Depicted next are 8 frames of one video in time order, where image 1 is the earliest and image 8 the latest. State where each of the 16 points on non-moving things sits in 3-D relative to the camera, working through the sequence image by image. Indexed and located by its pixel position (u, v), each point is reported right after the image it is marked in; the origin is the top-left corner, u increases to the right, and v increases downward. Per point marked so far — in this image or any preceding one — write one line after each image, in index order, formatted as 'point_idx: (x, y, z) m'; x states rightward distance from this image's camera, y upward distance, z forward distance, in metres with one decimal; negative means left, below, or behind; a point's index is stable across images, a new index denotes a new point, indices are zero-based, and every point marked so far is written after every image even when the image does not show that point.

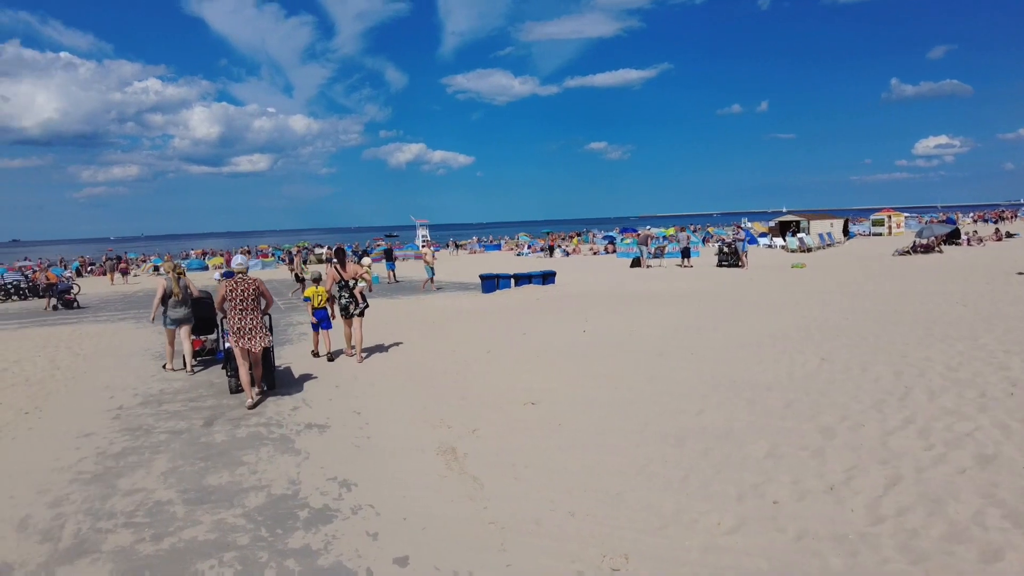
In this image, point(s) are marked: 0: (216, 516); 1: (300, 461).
0: (-1.8, -1.4, +4.2) m
1: (-1.6, -1.3, +5.2) m
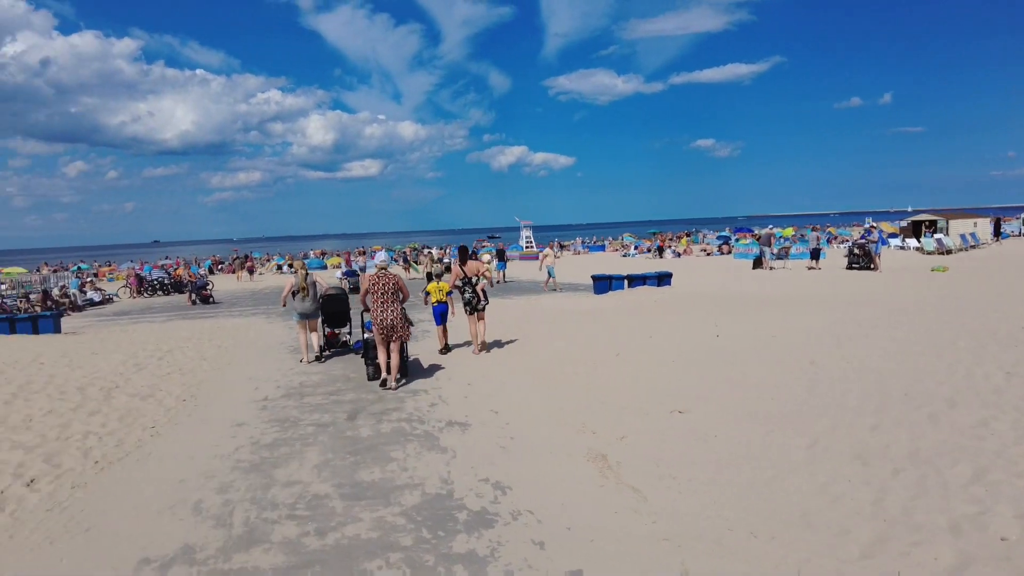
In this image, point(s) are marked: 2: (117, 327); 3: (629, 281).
0: (-0.8, -1.4, +4.1) m
1: (-0.5, -1.3, +5.1) m
2: (-10.0, -1.0, +16.9) m
3: (+3.4, +0.2, +19.1) m
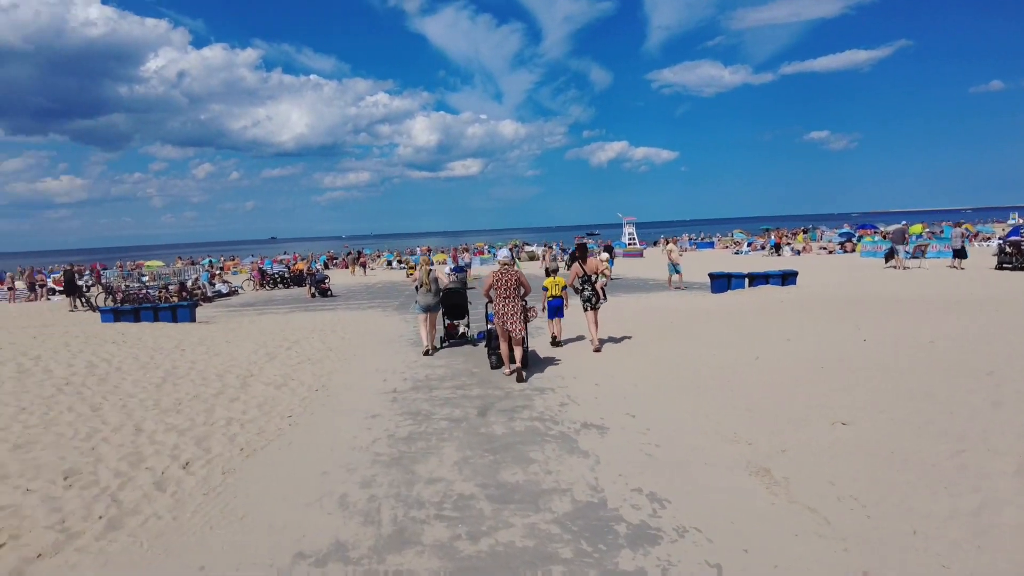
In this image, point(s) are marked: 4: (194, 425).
0: (+0.1, -1.3, +3.9) m
1: (+0.6, -1.3, +4.8) m
2: (-7.1, -0.8, +17.9) m
3: (+6.5, +0.2, +18.1) m
4: (-2.9, -1.3, +6.1) m
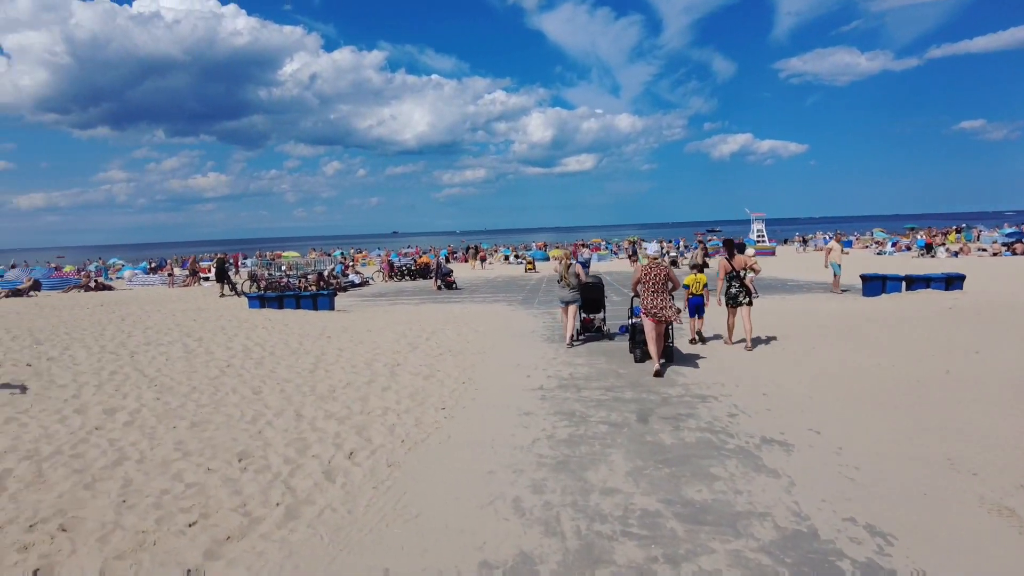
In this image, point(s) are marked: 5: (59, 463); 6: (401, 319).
0: (+1.1, -1.3, +3.4) m
1: (+1.8, -1.3, +4.2) m
2: (-3.7, -0.5, +18.4) m
3: (+9.8, +0.2, +16.4) m
4: (-1.5, -1.2, +6.1) m
5: (-3.2, -1.3, +4.8) m
6: (-2.4, -0.7, +14.4) m
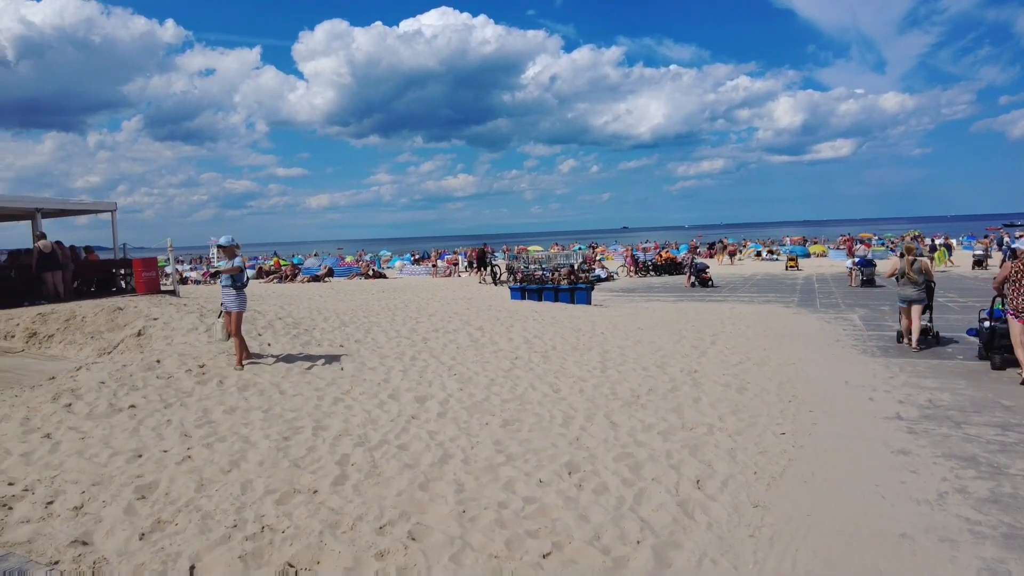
0: (+2.8, -1.4, +1.9) m
1: (+3.7, -1.3, +2.5) m
2: (+3.3, -0.4, +17.6) m
3: (+15.4, -0.1, +11.2) m
4: (+1.3, -1.1, +5.3) m
5: (-0.8, -1.2, +4.6) m
6: (+3.2, -0.6, +13.4) m
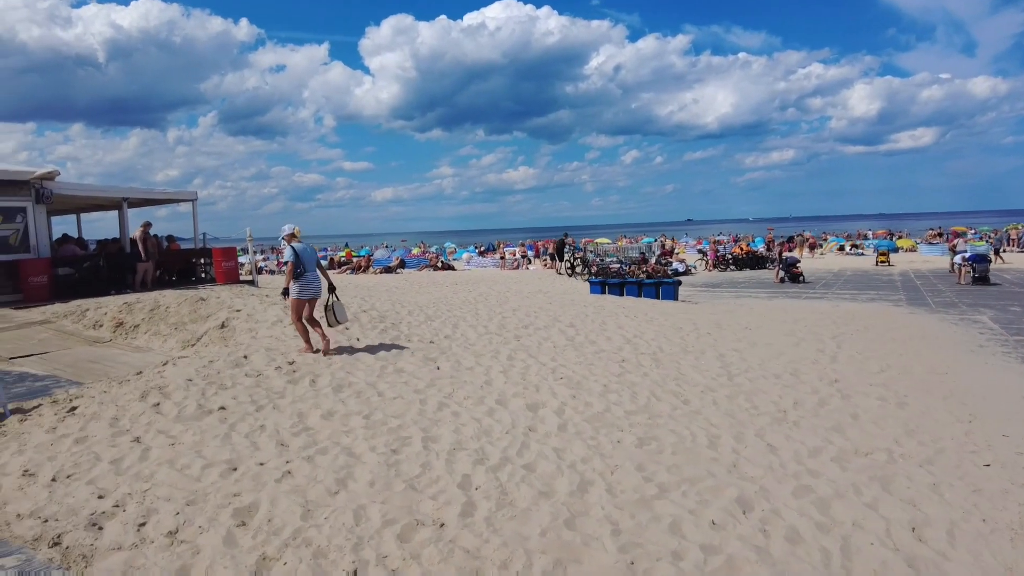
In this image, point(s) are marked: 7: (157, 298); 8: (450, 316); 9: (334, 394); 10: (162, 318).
0: (+3.4, -1.4, +0.9) m
1: (+4.4, -1.3, +1.4) m
2: (+5.3, -0.3, +16.5) m
3: (+16.8, -0.2, +9.1) m
4: (+2.2, -1.1, +4.4) m
5: (0.0, -1.1, +4.0) m
6: (+4.8, -0.5, +12.3) m
7: (-5.6, -0.2, +10.5) m
8: (-1.0, -0.4, +10.6) m
9: (-1.5, -0.9, +5.7) m
10: (-5.0, -0.4, +9.5) m
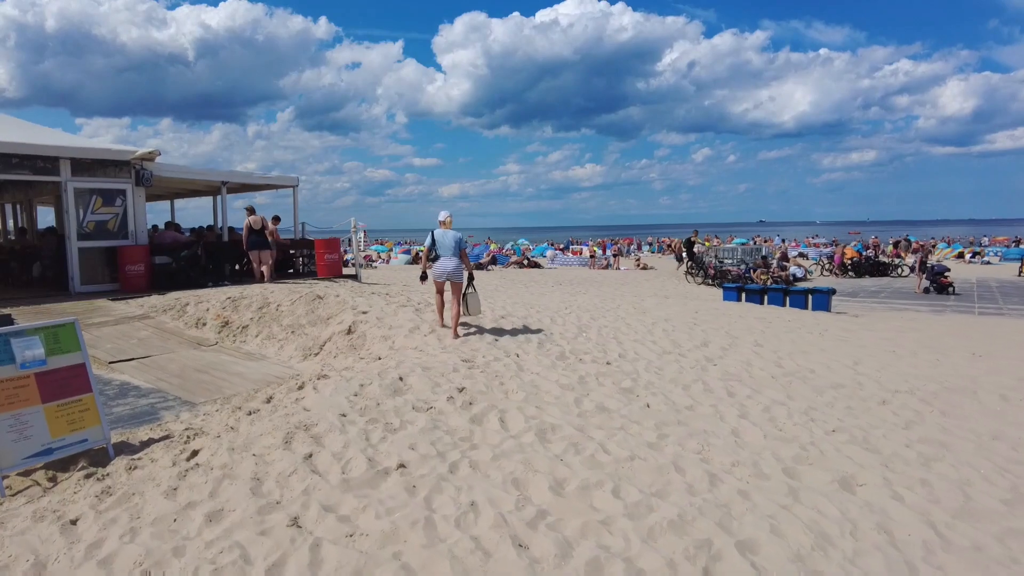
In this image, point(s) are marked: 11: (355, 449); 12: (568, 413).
0: (+4.7, -1.6, -1.2) m
1: (+5.6, -1.6, -0.8) m
2: (+8.0, -0.5, +14.2) m
3: (+18.7, -0.8, +5.7) m
4: (+3.8, -1.3, +2.4) m
5: (+1.6, -1.2, +2.2) m
6: (+7.2, -0.7, +10.1) m
7: (-3.4, -0.1, +9.2) m
8: (+1.2, -0.5, +8.8) m
9: (+0.2, -1.0, +4.0) m
10: (-2.9, -0.4, +8.2) m
11: (-0.9, -0.9, +3.8) m
12: (+0.4, -0.9, +4.7) m
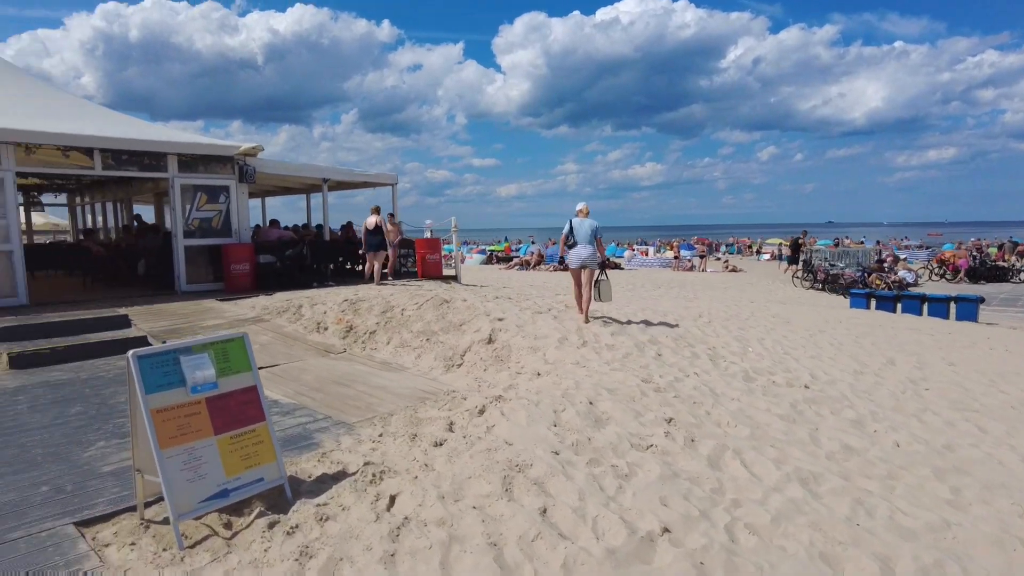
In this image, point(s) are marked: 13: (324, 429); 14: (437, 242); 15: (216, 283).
0: (+5.5, -1.7, -2.4) m
1: (+6.5, -1.7, -2.1) m
2: (+10.2, -0.7, +12.6) m
3: (+20.1, -1.0, +3.2) m
4: (+4.9, -1.4, +1.3) m
5: (+2.7, -1.3, +1.2) m
6: (+8.9, -0.9, +8.6) m
7: (-1.7, -0.1, +8.6) m
8: (+2.9, -0.6, +7.9) m
9: (+1.5, -1.0, +3.2) m
10: (-1.3, -0.4, +7.5) m
11: (+0.4, -1.0, +3.0) m
12: (+1.7, -1.0, +3.8) m
13: (-1.3, -1.0, +4.5) m
14: (-1.5, +0.9, +12.9) m
15: (-5.0, +0.1, +11.3) m
